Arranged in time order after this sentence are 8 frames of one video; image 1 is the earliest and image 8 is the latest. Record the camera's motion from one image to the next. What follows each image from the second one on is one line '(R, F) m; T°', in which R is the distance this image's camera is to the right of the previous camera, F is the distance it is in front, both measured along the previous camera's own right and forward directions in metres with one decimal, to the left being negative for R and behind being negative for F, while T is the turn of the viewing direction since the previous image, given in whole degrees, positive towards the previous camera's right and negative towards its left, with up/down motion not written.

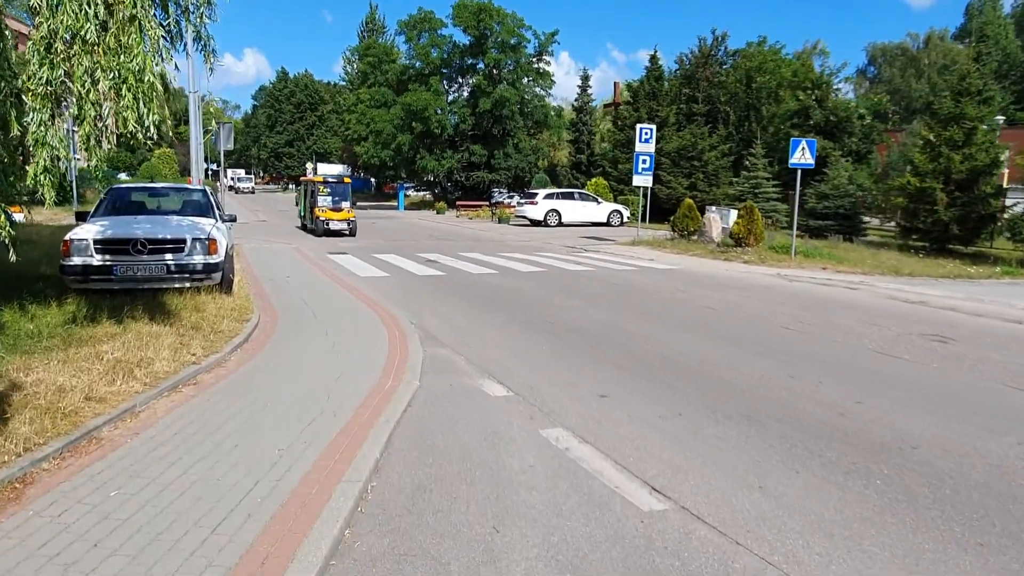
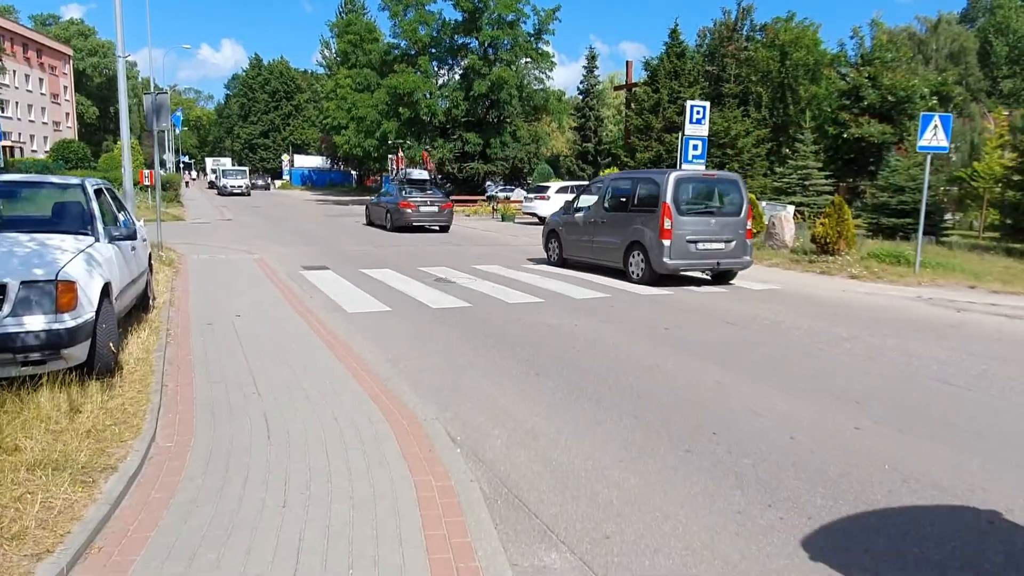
(-1.0, +4.6) m; +1°
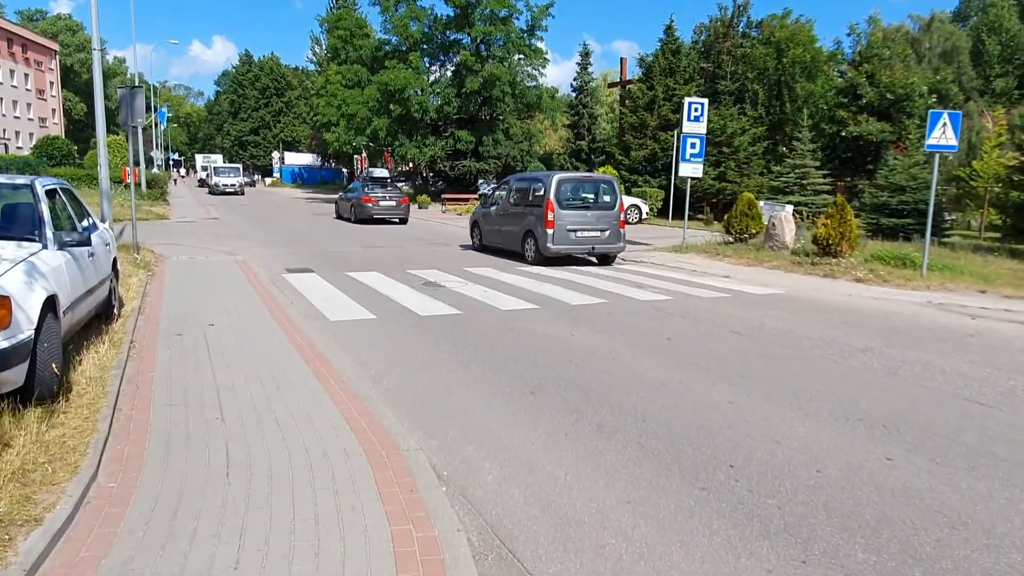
(0.0, +0.6) m; +1°
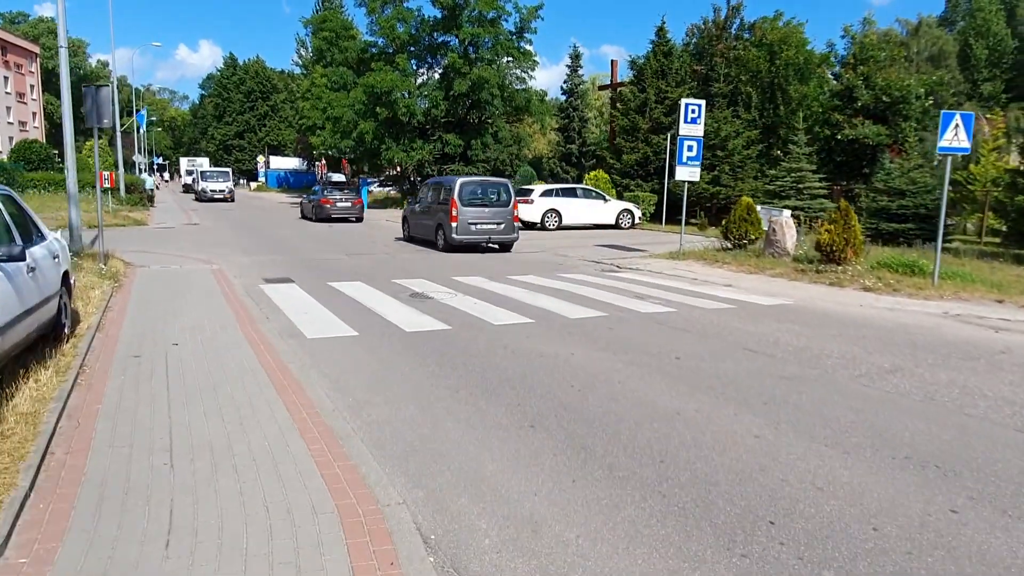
(-0.1, +0.7) m; +1°
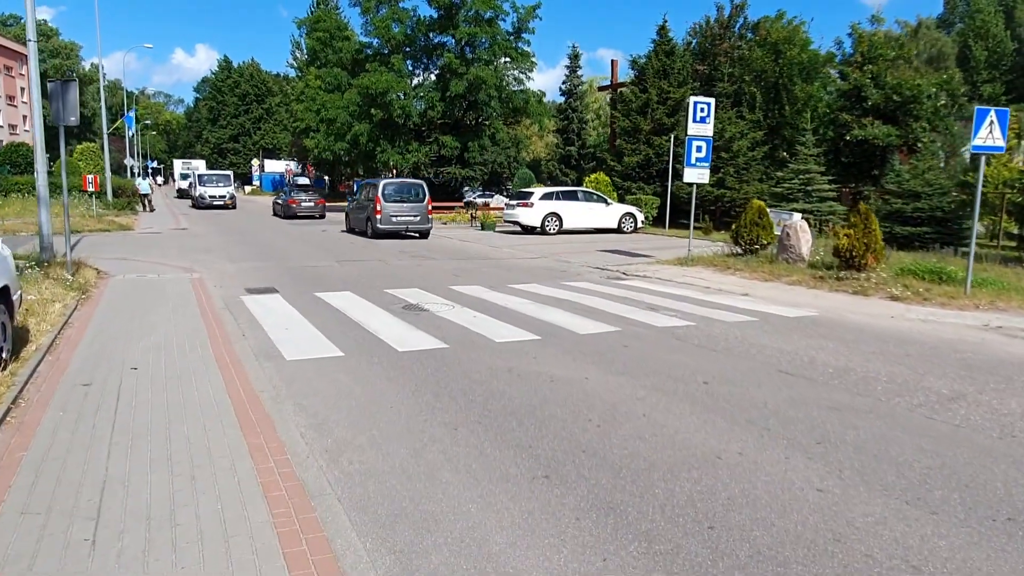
(-0.1, +0.9) m; 0°
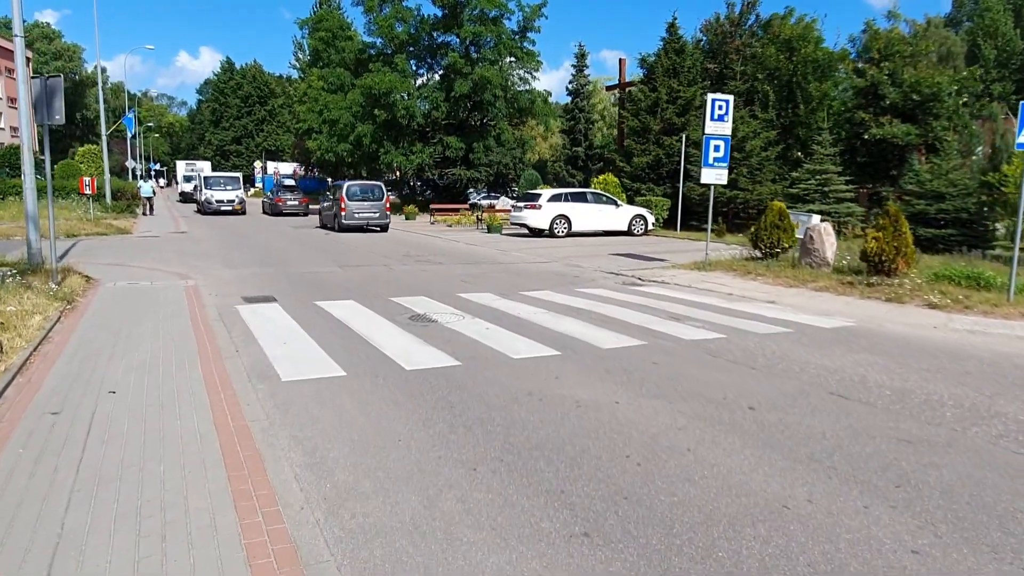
(-0.1, +0.7) m; 0°
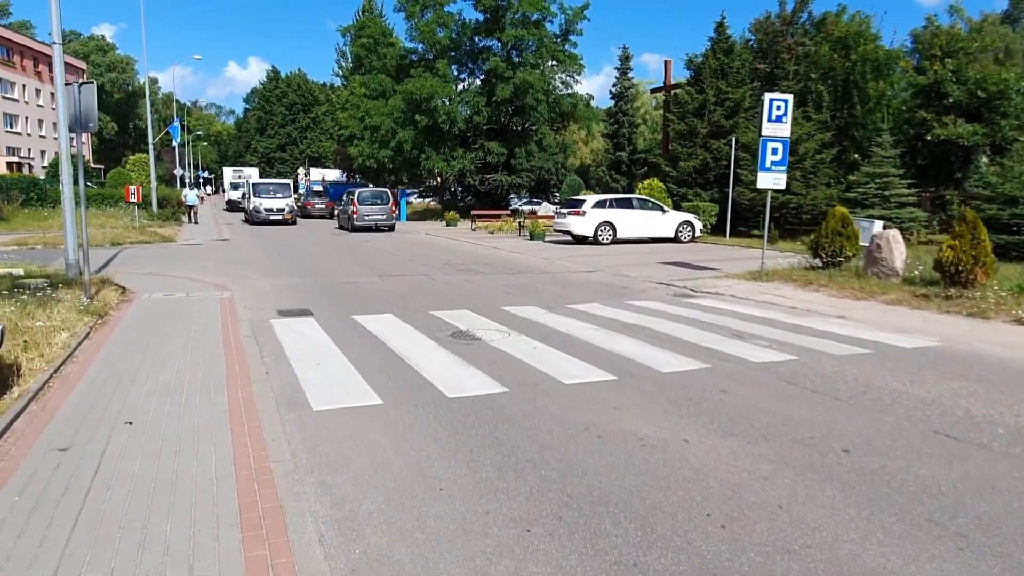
(-0.1, +0.7) m; -3°
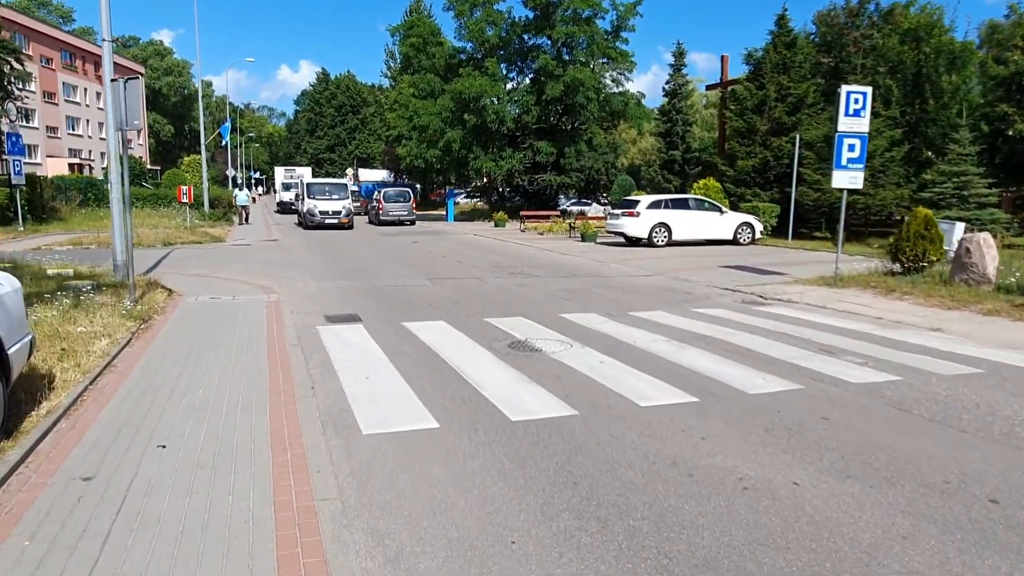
(-0.2, +0.7) m; -3°
